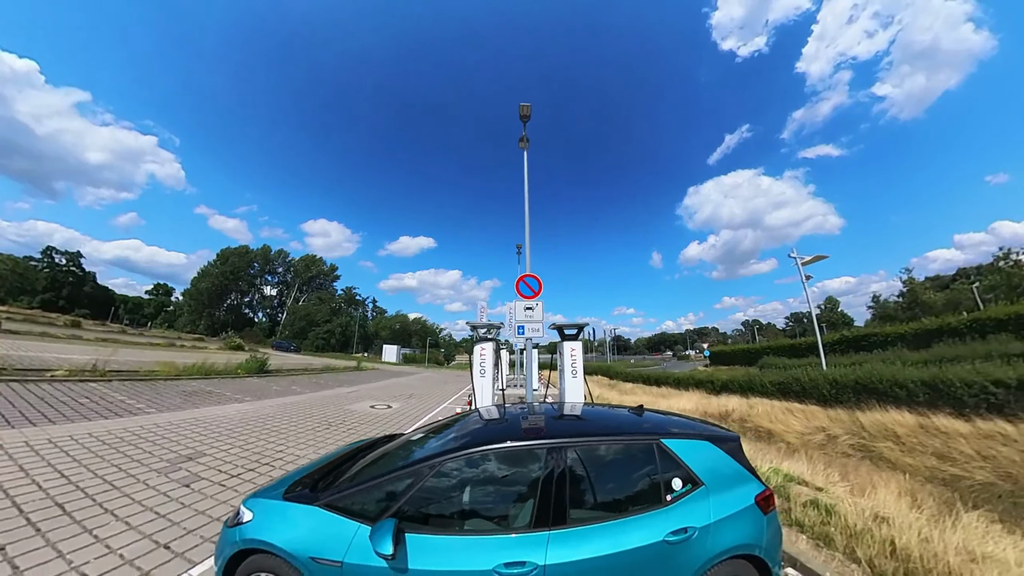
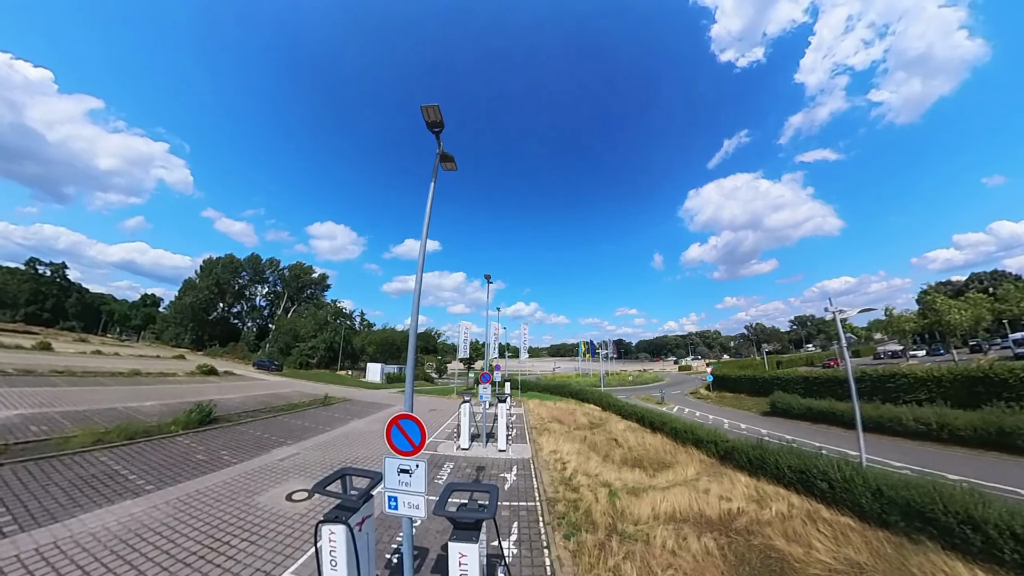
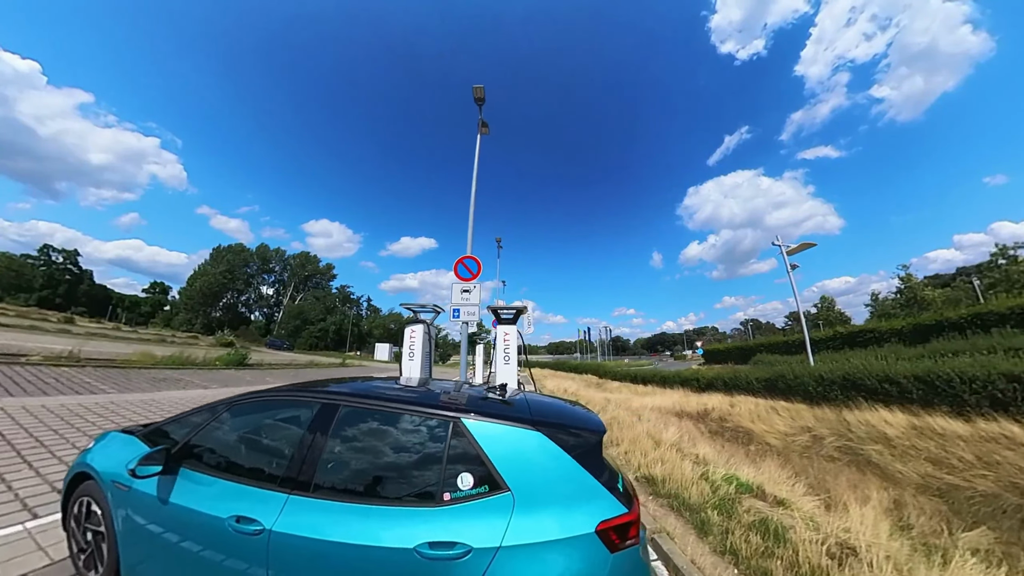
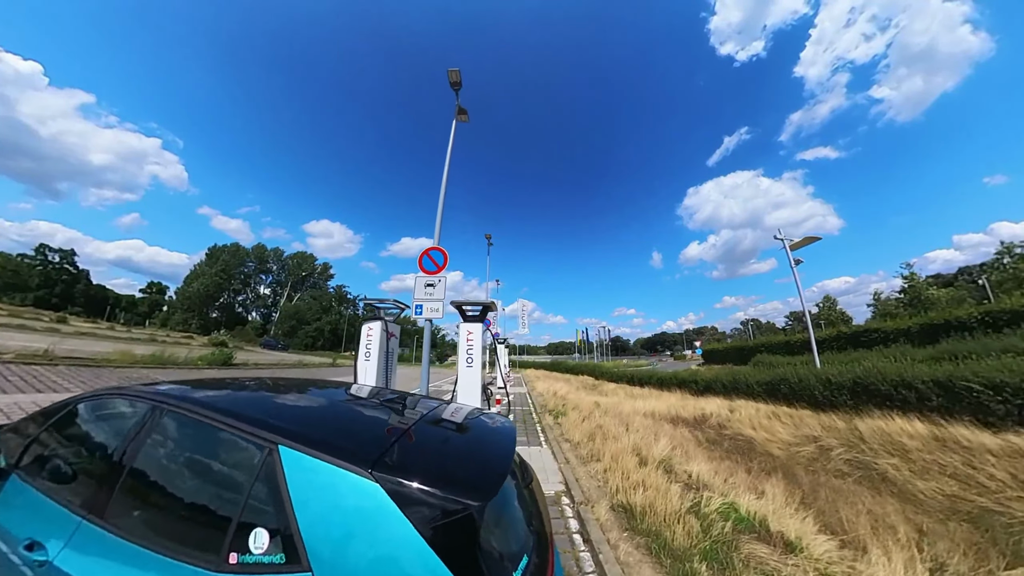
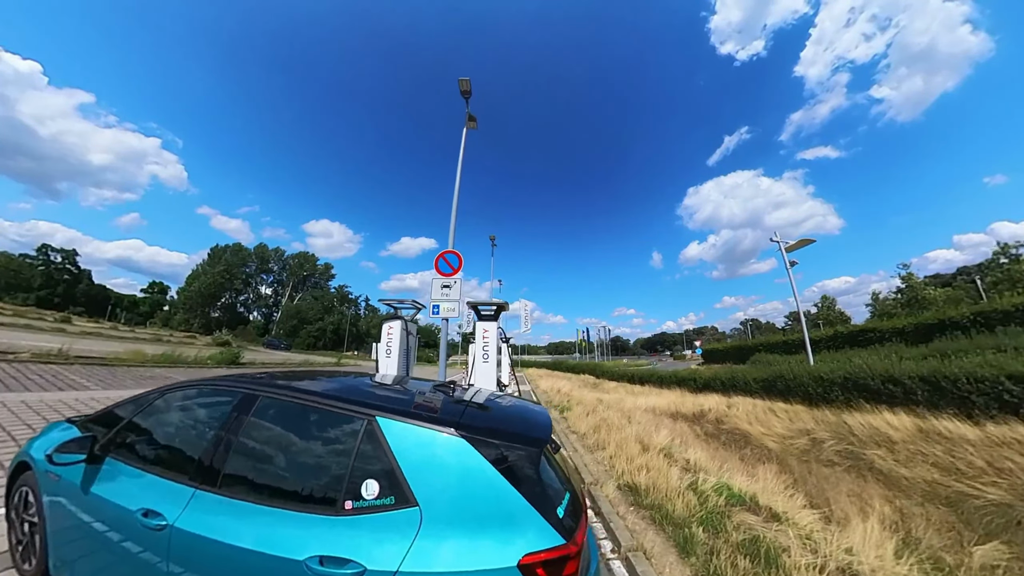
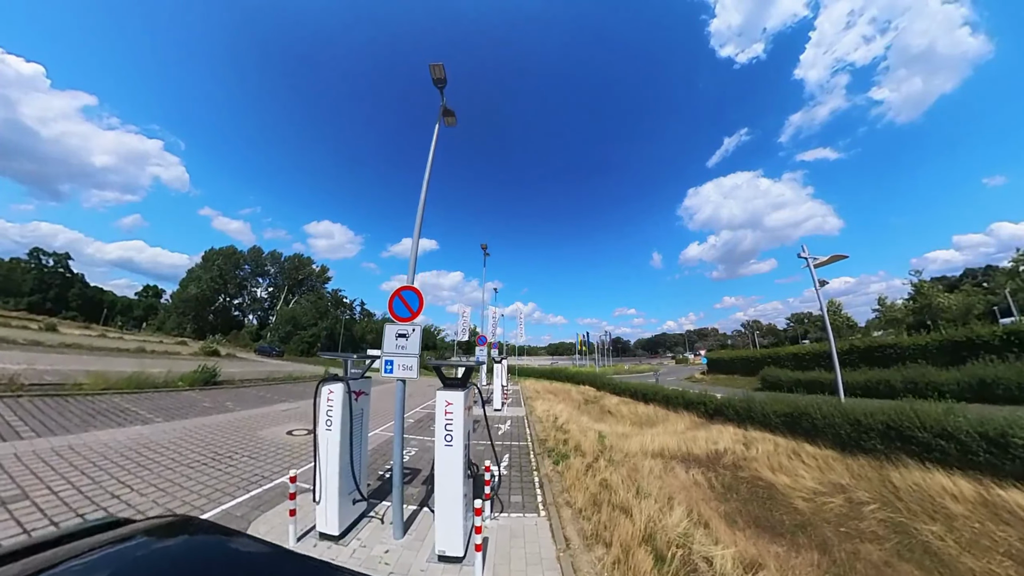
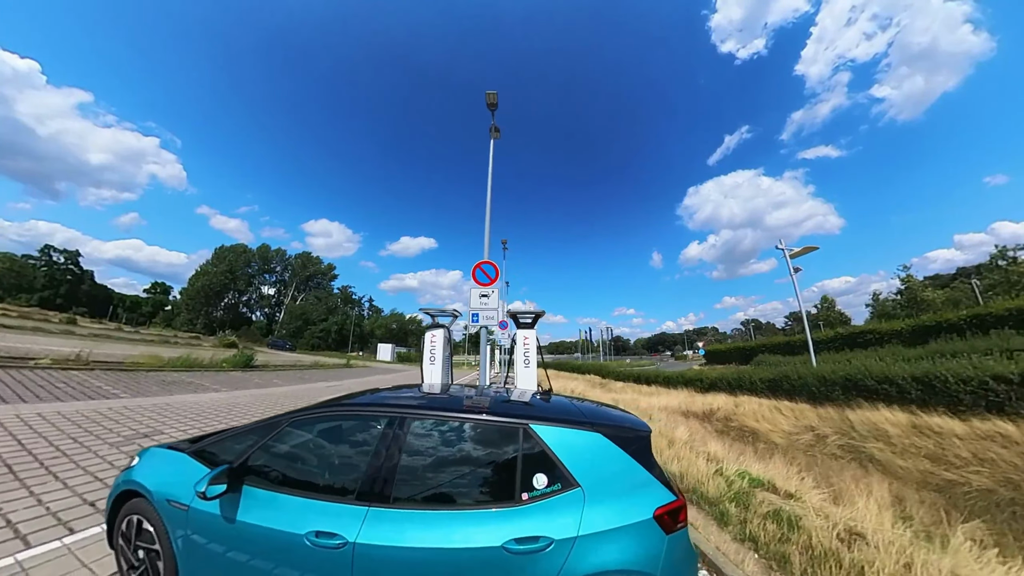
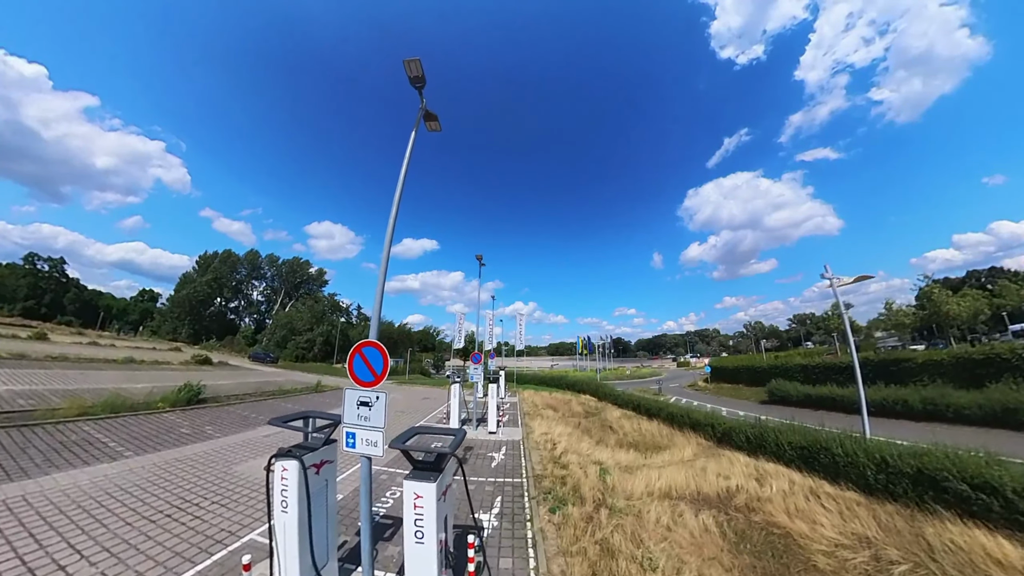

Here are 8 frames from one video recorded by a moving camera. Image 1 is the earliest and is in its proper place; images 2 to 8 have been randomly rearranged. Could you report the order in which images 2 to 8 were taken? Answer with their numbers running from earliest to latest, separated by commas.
7, 3, 5, 4, 6, 8, 2
